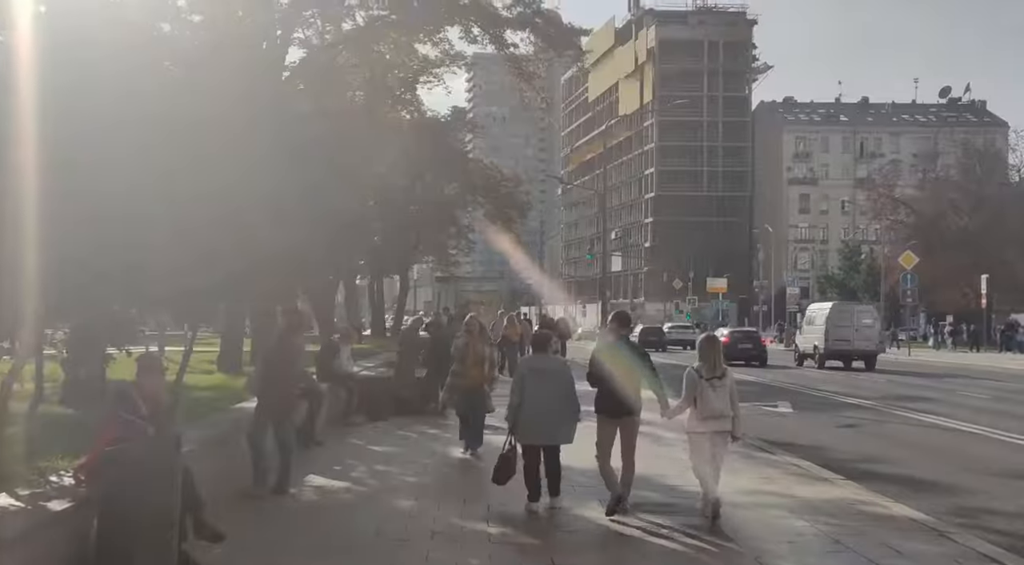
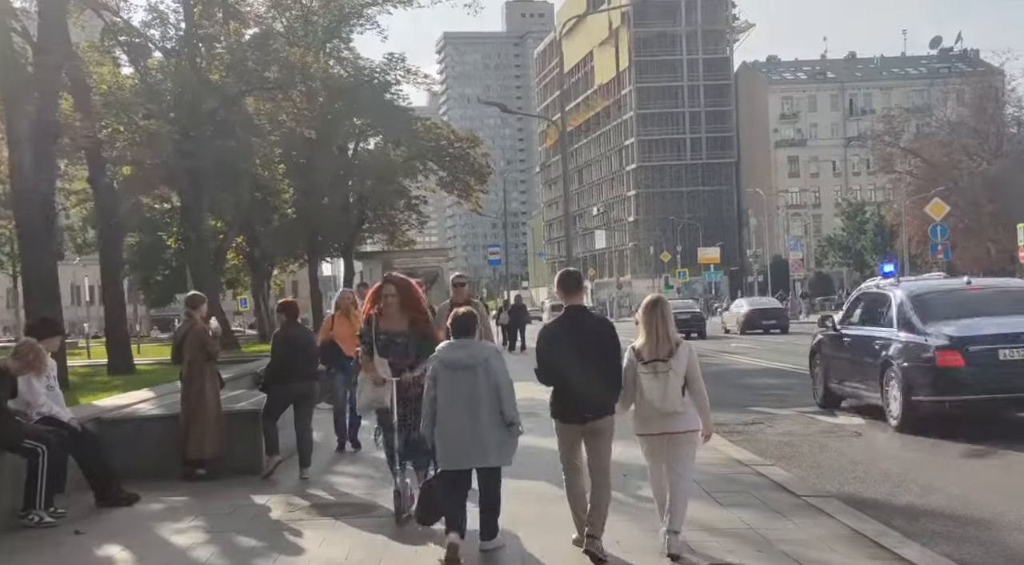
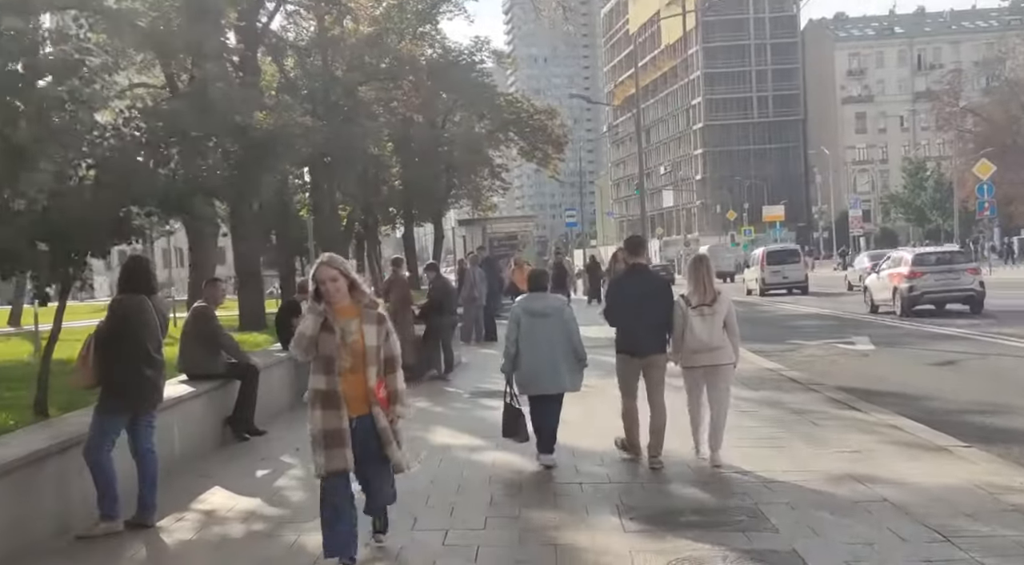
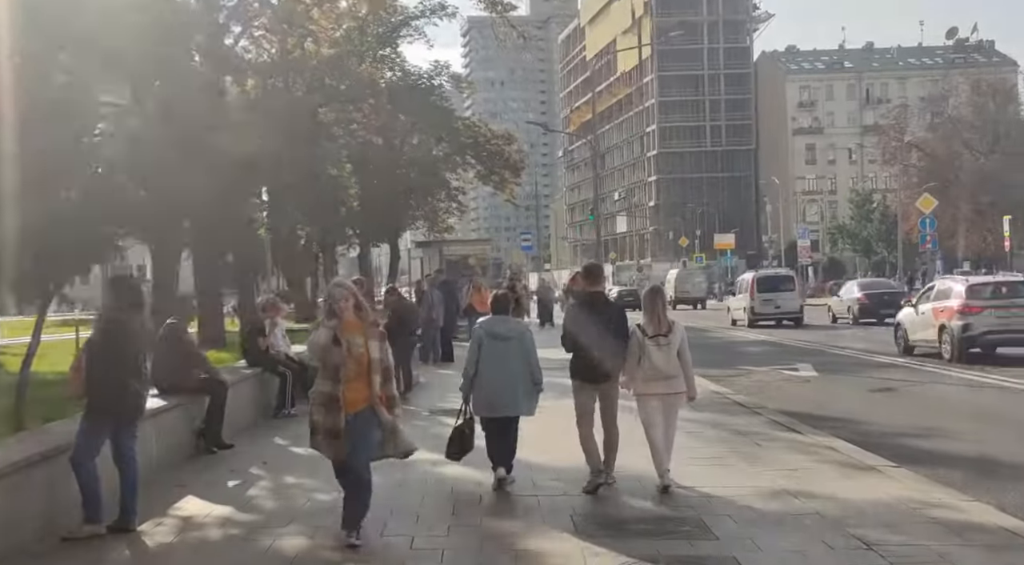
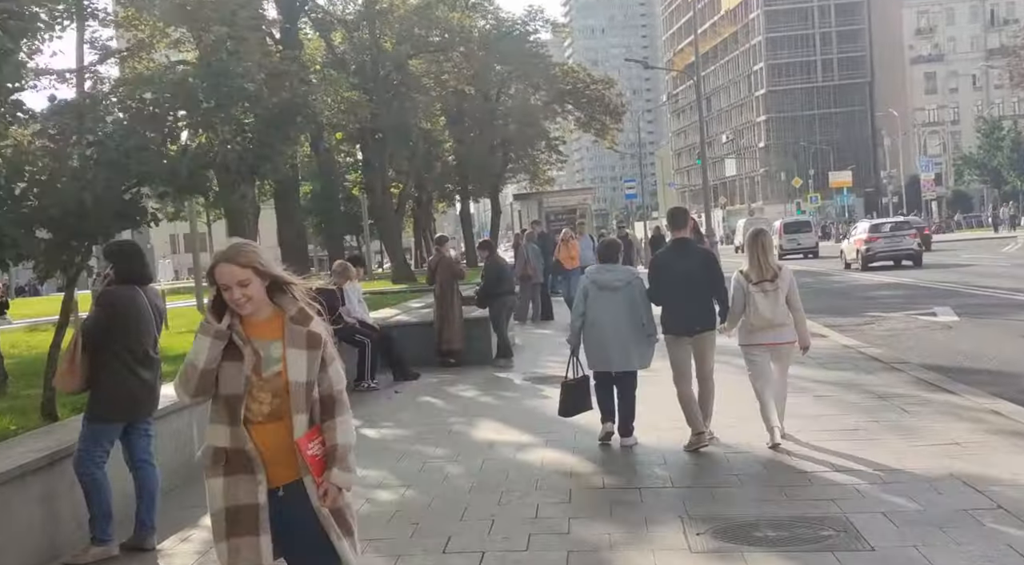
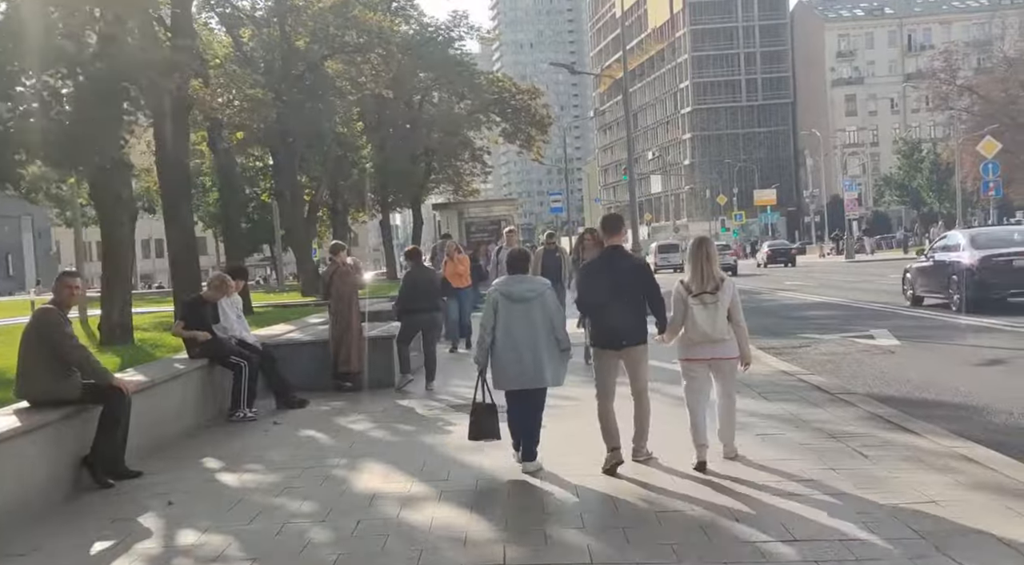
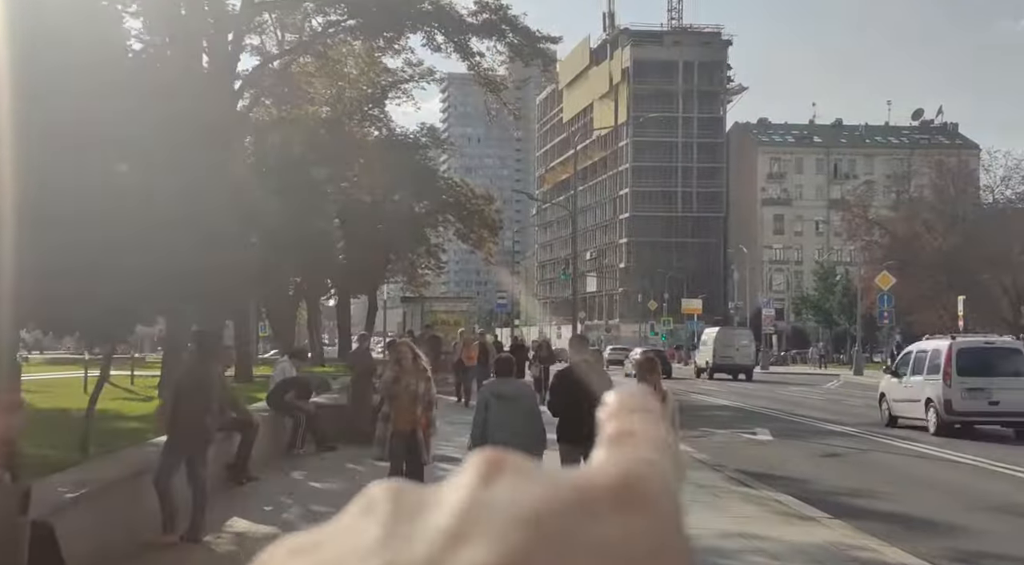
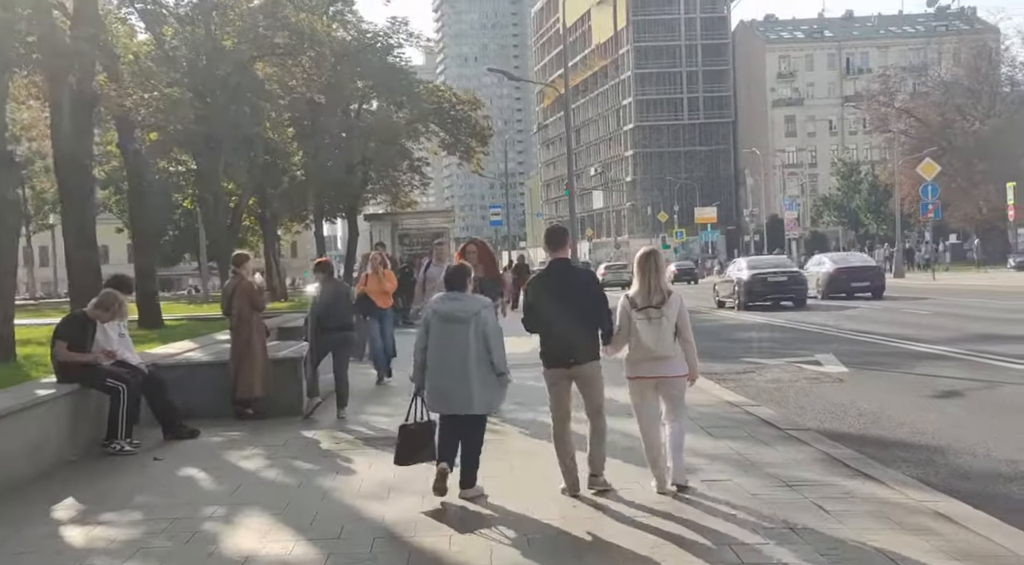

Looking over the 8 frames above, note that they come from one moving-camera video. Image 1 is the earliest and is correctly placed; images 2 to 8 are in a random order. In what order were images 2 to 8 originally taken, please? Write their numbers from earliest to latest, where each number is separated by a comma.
7, 4, 3, 5, 6, 8, 2
